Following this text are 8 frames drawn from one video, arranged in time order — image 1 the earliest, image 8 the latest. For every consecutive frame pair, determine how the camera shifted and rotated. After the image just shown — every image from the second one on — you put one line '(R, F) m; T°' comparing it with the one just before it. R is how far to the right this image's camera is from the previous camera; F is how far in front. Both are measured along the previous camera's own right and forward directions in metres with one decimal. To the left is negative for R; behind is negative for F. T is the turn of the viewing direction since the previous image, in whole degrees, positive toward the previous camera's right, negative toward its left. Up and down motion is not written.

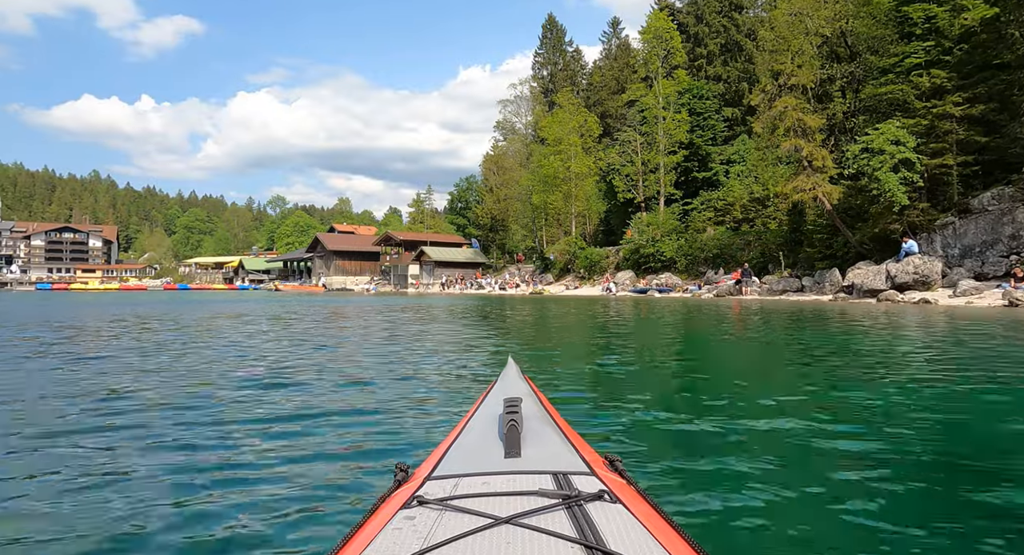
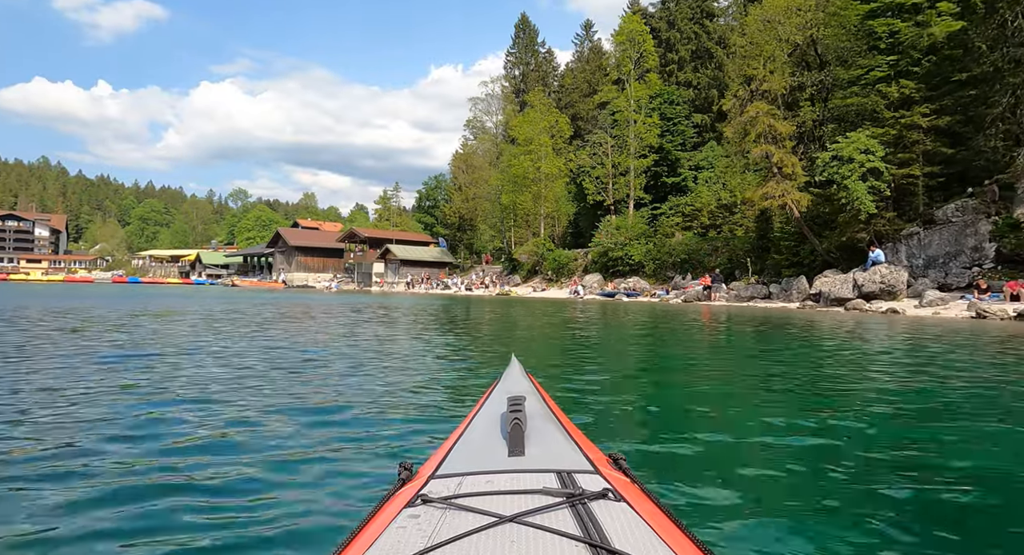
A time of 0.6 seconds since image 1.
(0.0, +0.5) m; +3°
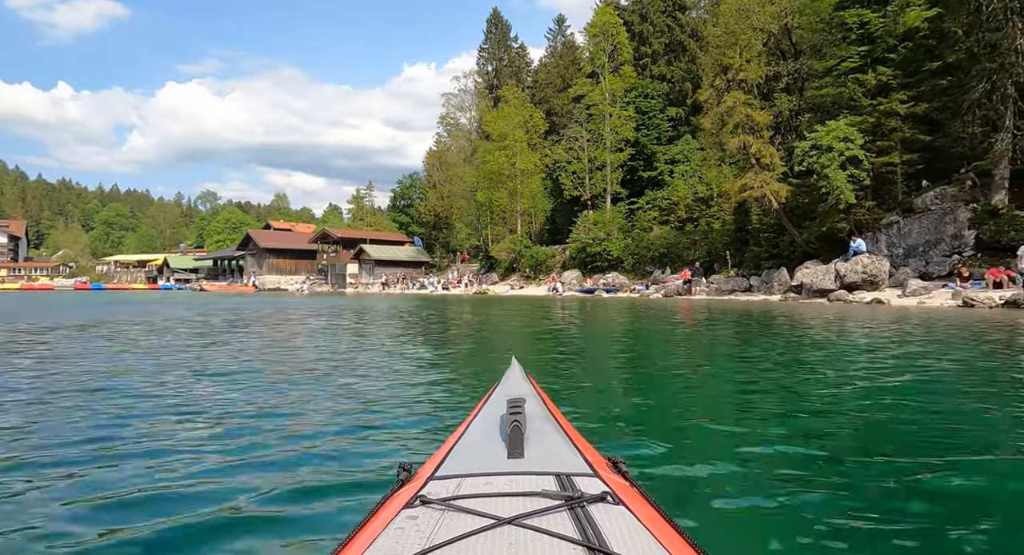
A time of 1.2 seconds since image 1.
(0.0, +0.5) m; +2°
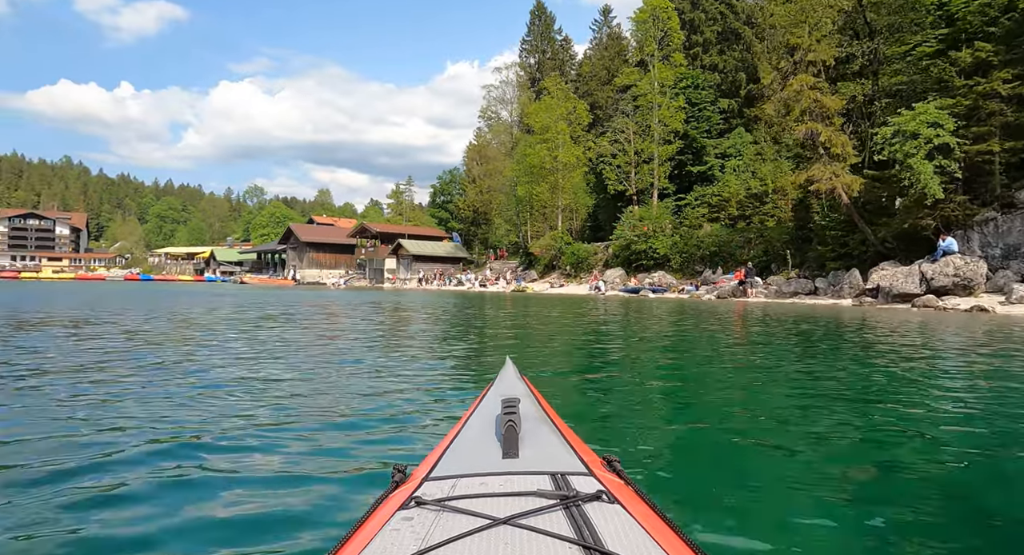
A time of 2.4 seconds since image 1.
(0.0, +1.8) m; -3°
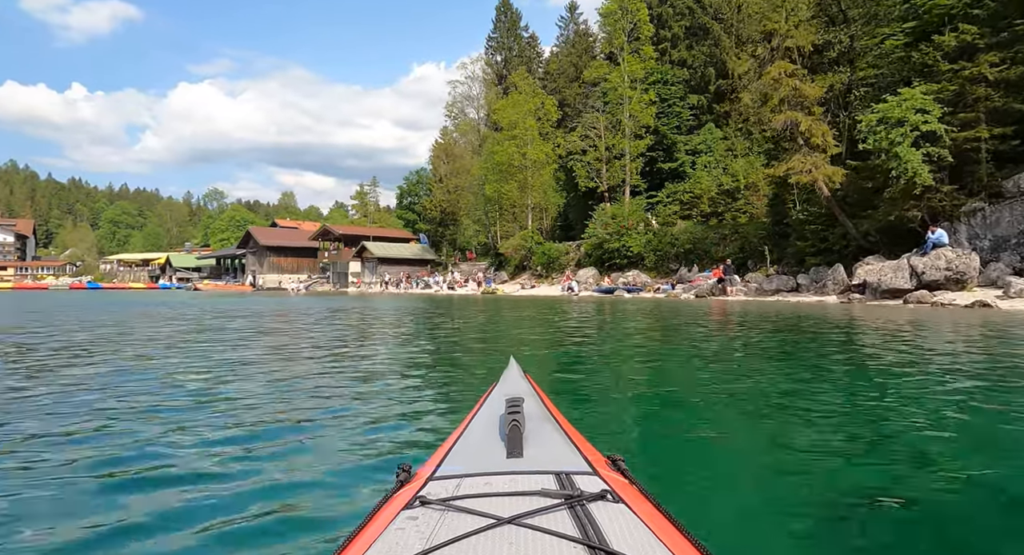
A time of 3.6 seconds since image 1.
(0.0, +1.2) m; +2°
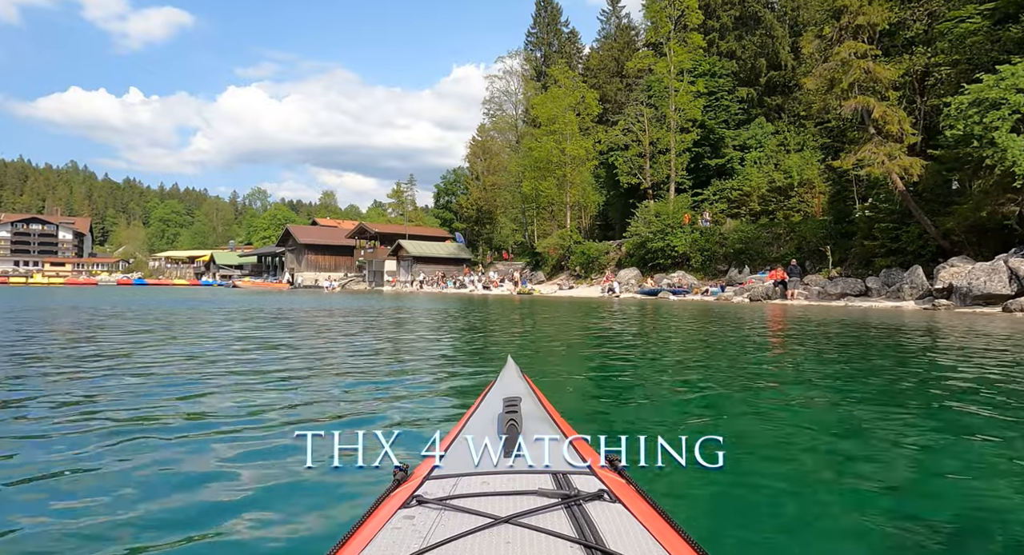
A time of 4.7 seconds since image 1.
(0.0, +1.6) m; -3°
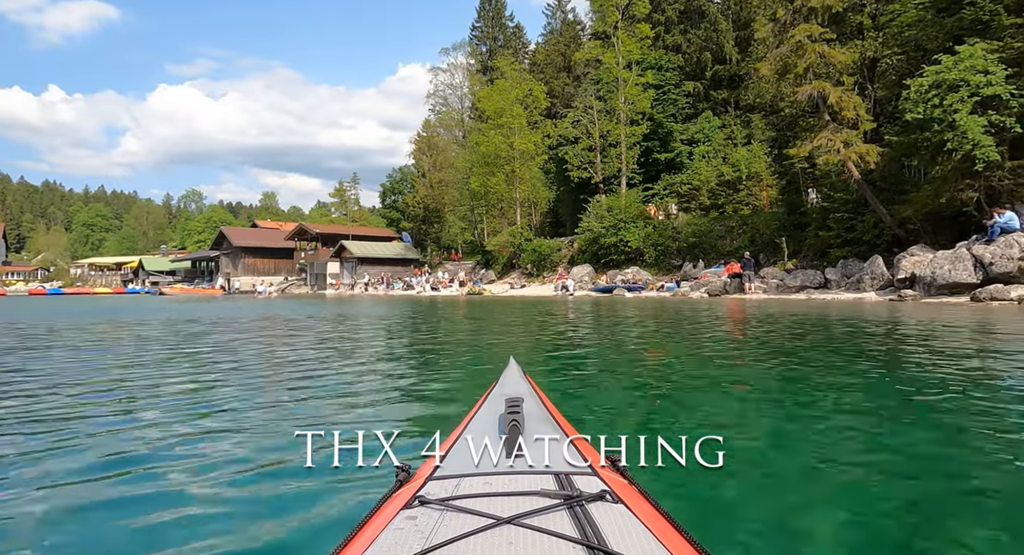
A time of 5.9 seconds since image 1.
(0.0, +1.1) m; +4°
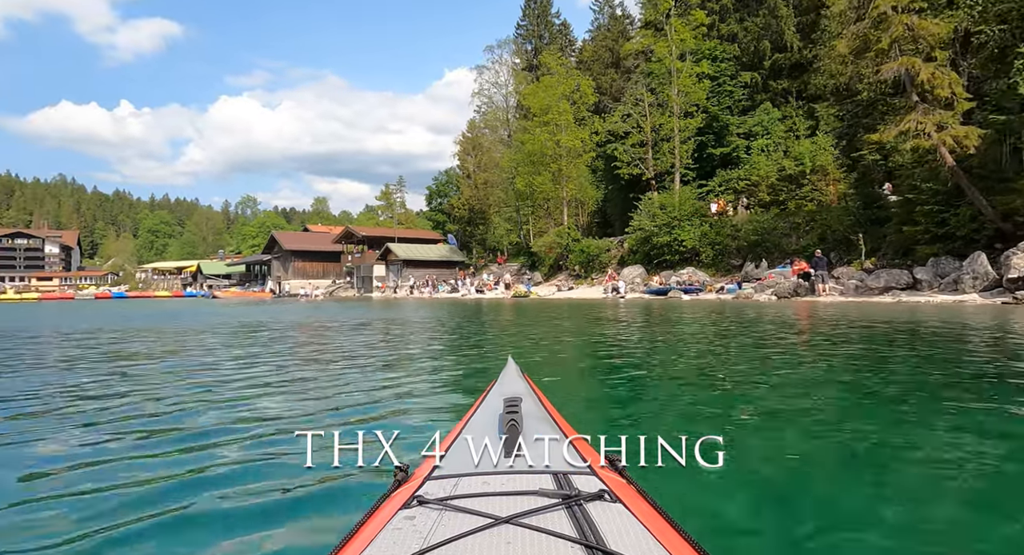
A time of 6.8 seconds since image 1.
(0.0, +1.6) m; -4°
